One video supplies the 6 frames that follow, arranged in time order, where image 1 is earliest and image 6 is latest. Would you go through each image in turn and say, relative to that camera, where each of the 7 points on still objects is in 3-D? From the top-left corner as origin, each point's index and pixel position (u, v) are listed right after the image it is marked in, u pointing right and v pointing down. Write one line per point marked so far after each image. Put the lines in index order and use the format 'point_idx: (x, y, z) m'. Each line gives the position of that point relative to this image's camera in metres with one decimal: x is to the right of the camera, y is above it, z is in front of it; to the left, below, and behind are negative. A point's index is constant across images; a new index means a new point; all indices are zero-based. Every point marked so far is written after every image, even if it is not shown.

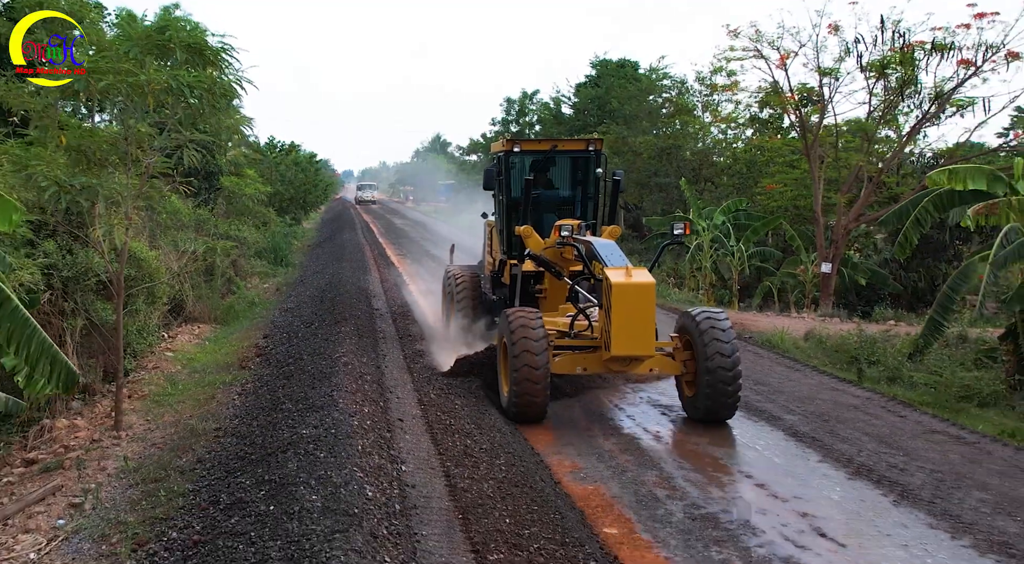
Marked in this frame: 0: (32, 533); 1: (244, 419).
0: (-3.4, -1.8, +5.9) m
1: (-2.5, -1.3, +7.5) m
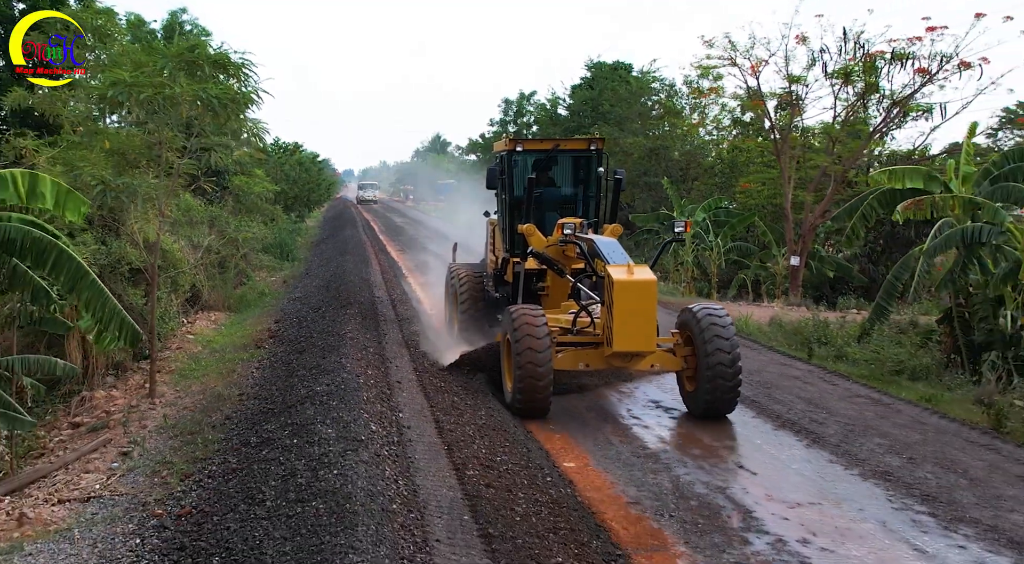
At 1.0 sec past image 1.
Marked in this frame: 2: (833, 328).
0: (-3.6, -1.6, +7.1) m
1: (-2.6, -1.1, +8.7) m
2: (+4.8, -0.7, +12.4) m
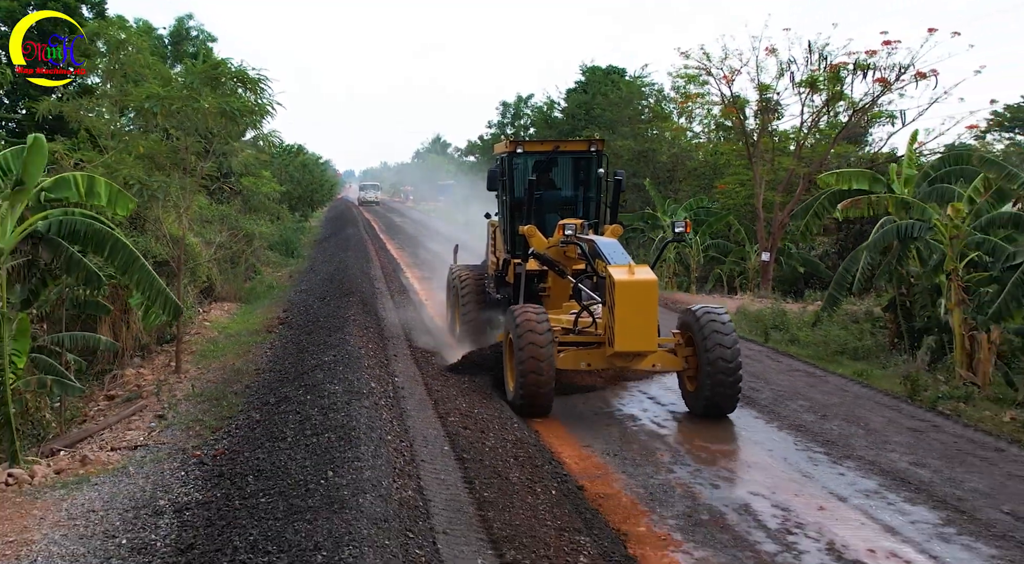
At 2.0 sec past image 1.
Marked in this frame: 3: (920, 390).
0: (-3.8, -1.5, +8.3) m
1: (-2.8, -1.0, +9.9) m
2: (+4.6, -0.6, +13.6) m
3: (+4.6, -1.2, +9.3) m
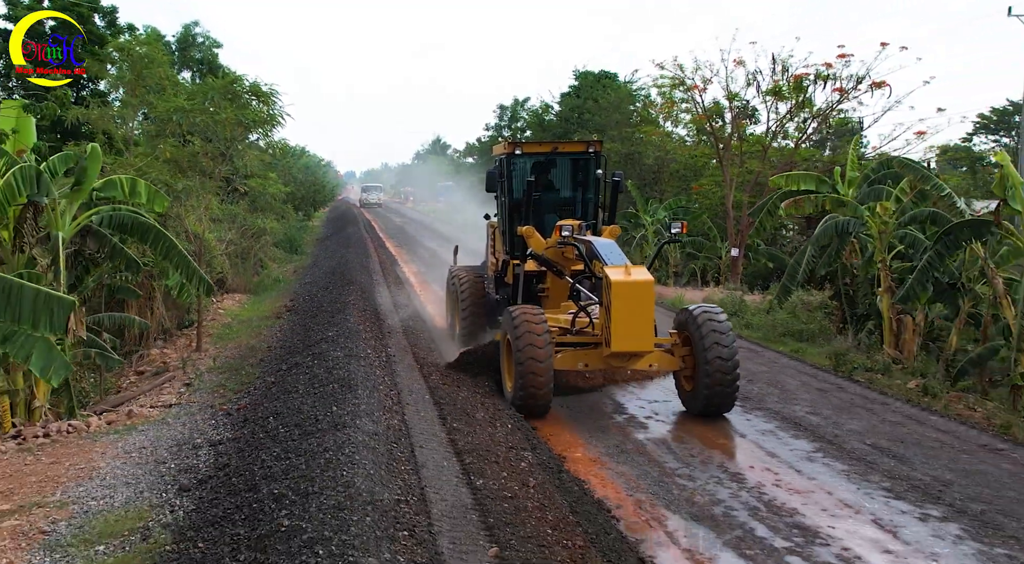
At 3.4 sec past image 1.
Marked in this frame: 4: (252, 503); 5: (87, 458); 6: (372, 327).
0: (-4.1, -1.3, +9.8) m
1: (-3.1, -0.8, +11.4) m
2: (+4.3, -0.4, +15.1) m
3: (+4.3, -1.1, +10.8) m
4: (-1.6, -1.4, +5.1) m
5: (-3.8, -1.6, +7.3) m
6: (-1.8, -0.6, +10.7) m
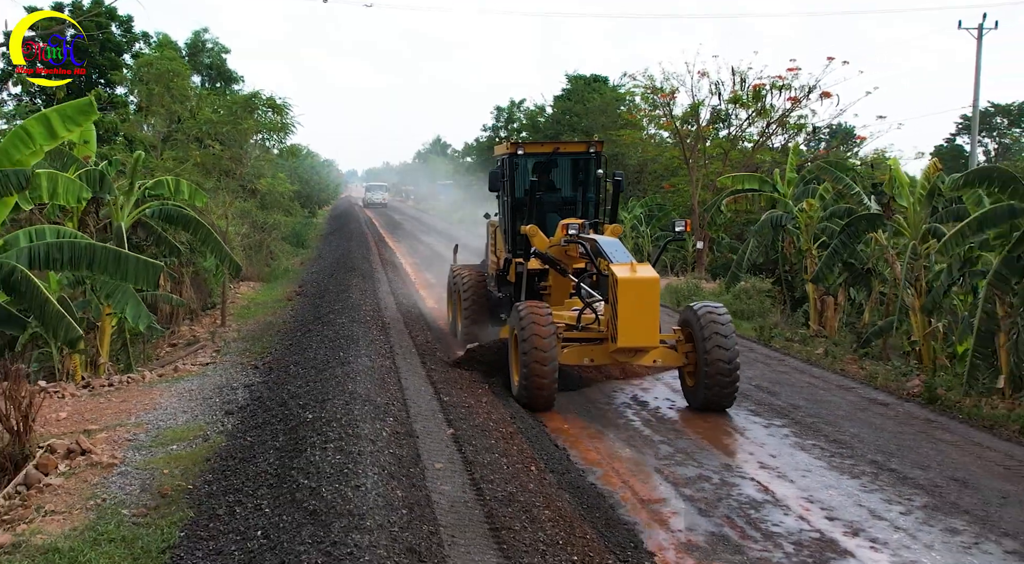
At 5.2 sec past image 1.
0: (-4.5, -1.1, +11.8) m
1: (-3.5, -0.6, +13.4) m
2: (+4.0, -0.2, +17.1) m
3: (+4.0, -0.8, +12.8) m
4: (-2.0, -1.1, +7.2) m
5: (-4.2, -1.3, +9.4) m
6: (-2.2, -0.3, +12.7) m
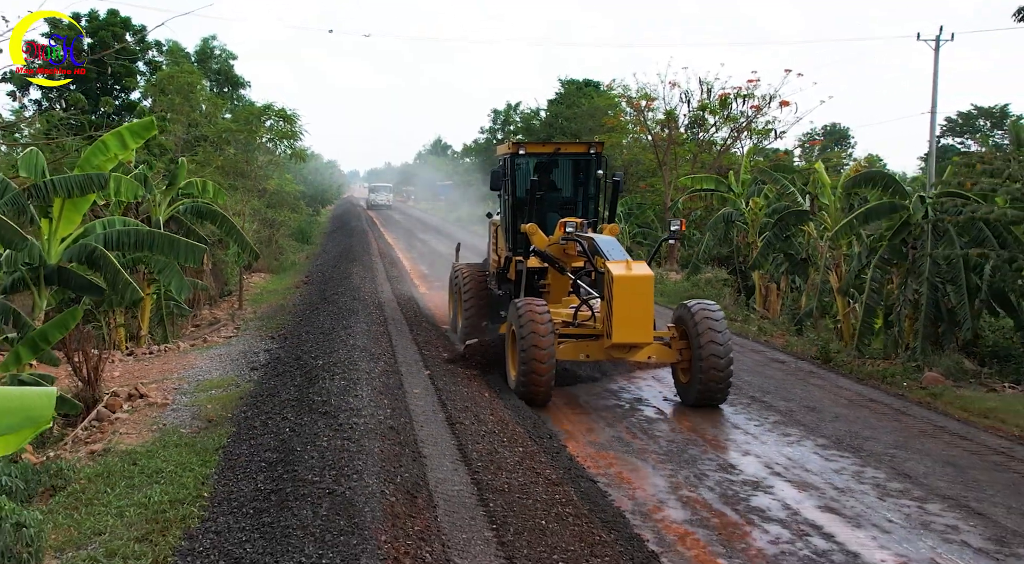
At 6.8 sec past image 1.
0: (-4.8, -0.9, +13.8) m
1: (-3.8, -0.3, +15.4) m
2: (+3.6, +0.1, +19.1) m
3: (+3.6, -0.6, +14.7) m
4: (-2.4, -0.9, +9.1) m
5: (-4.5, -1.1, +11.3) m
6: (-2.5, -0.1, +14.7) m
